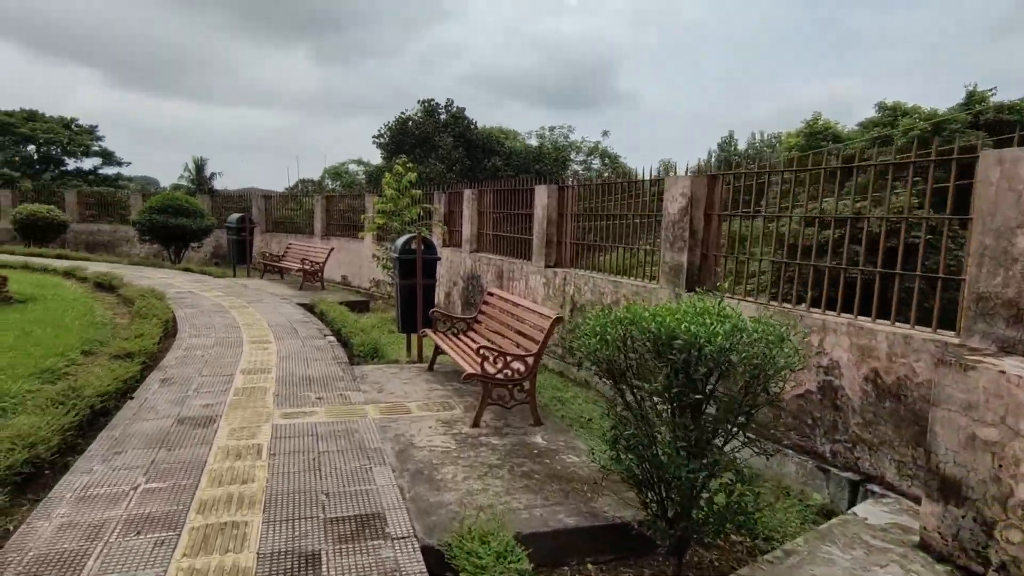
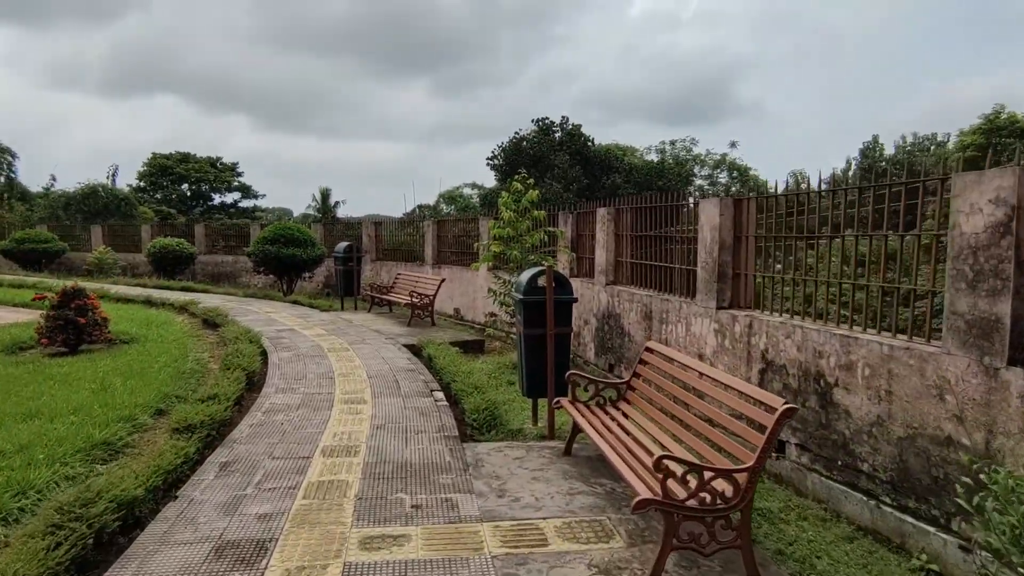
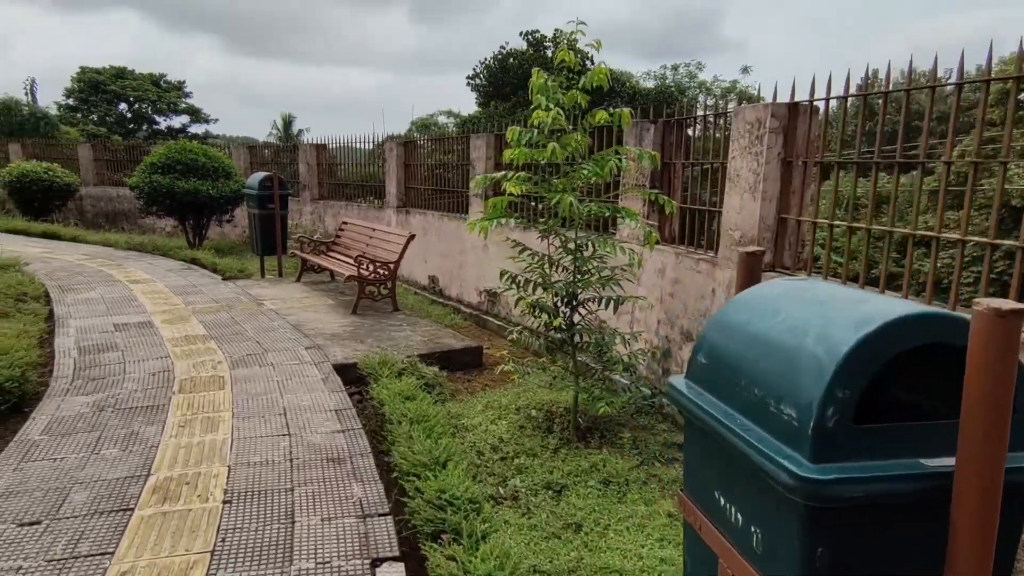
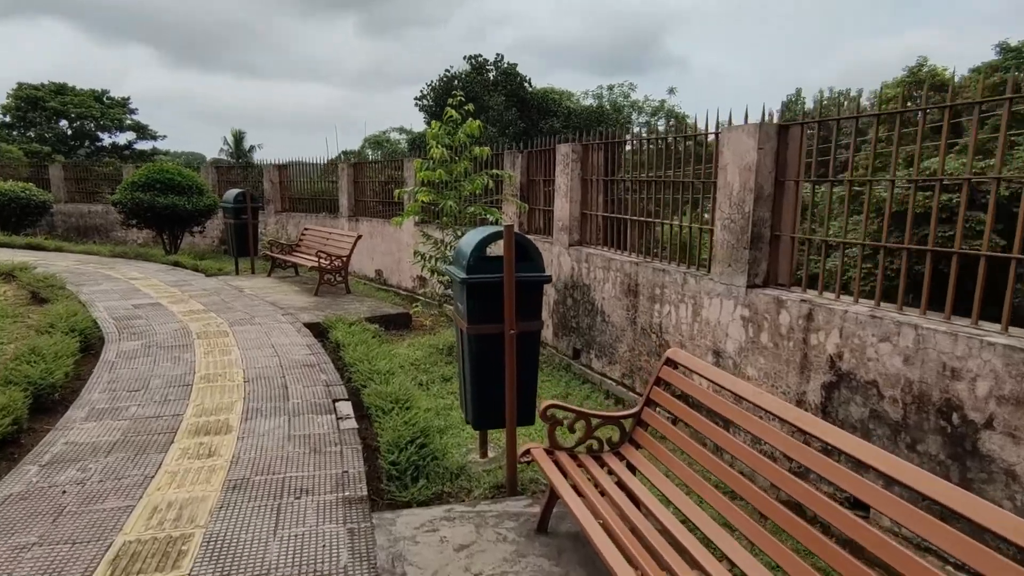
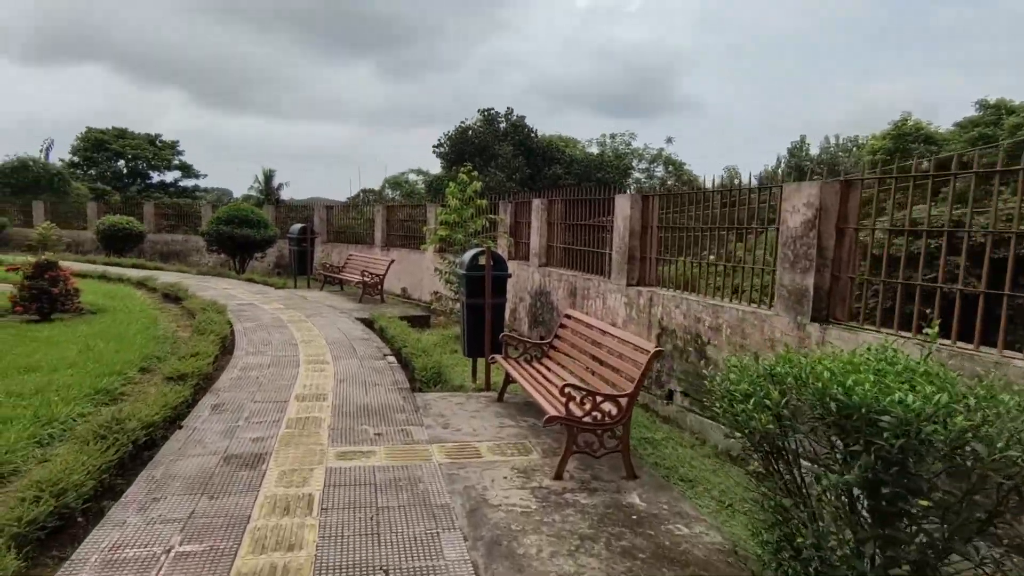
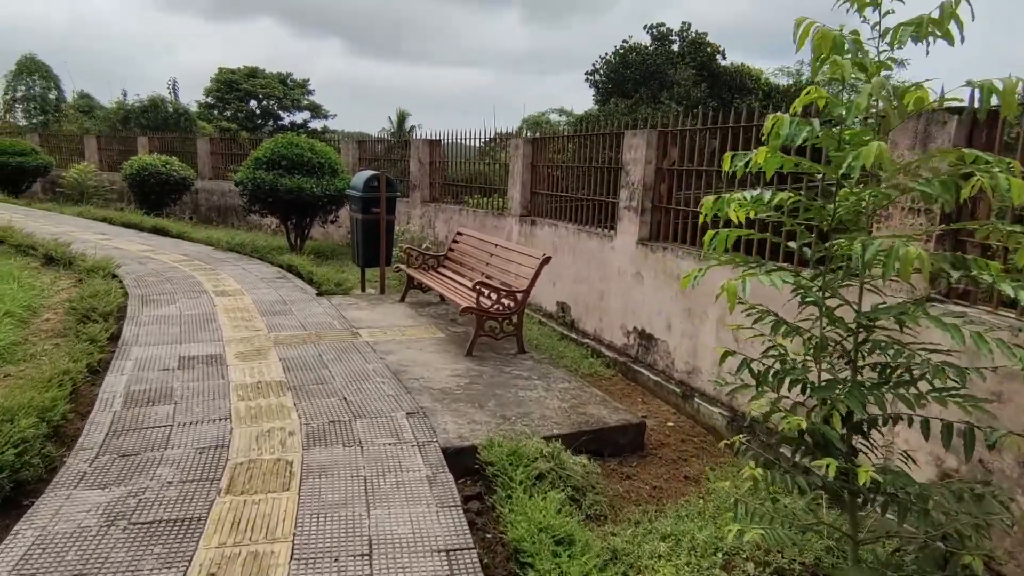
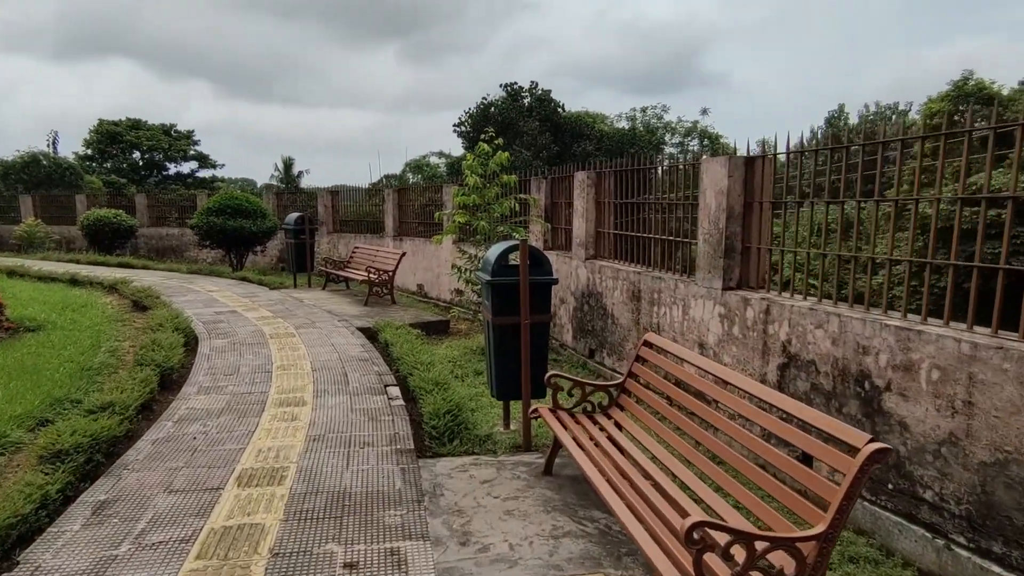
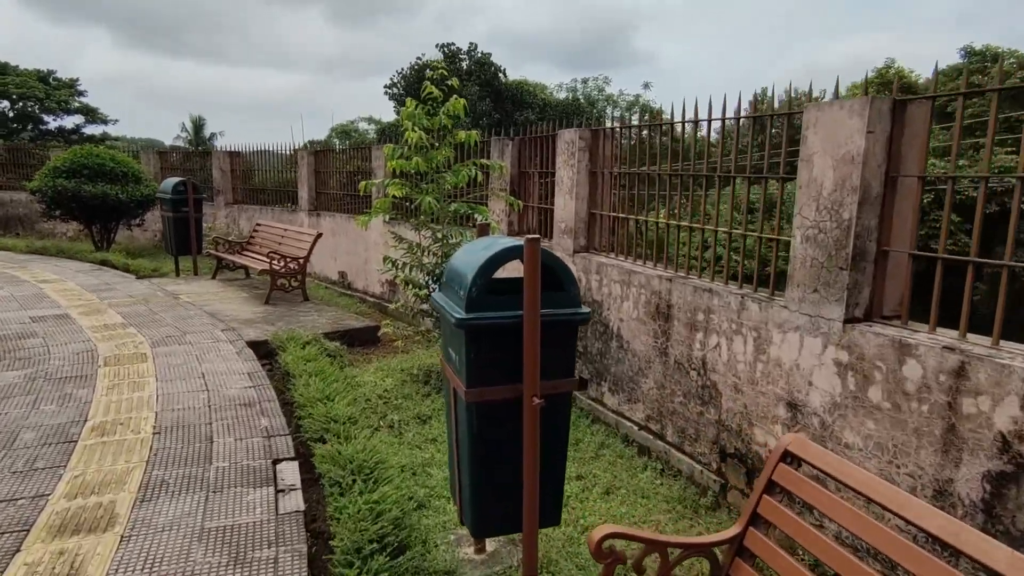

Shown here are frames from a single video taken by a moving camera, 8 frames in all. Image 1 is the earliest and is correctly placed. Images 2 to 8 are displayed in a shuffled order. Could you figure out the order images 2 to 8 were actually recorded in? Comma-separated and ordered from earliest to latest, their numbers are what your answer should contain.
5, 2, 7, 4, 8, 3, 6
